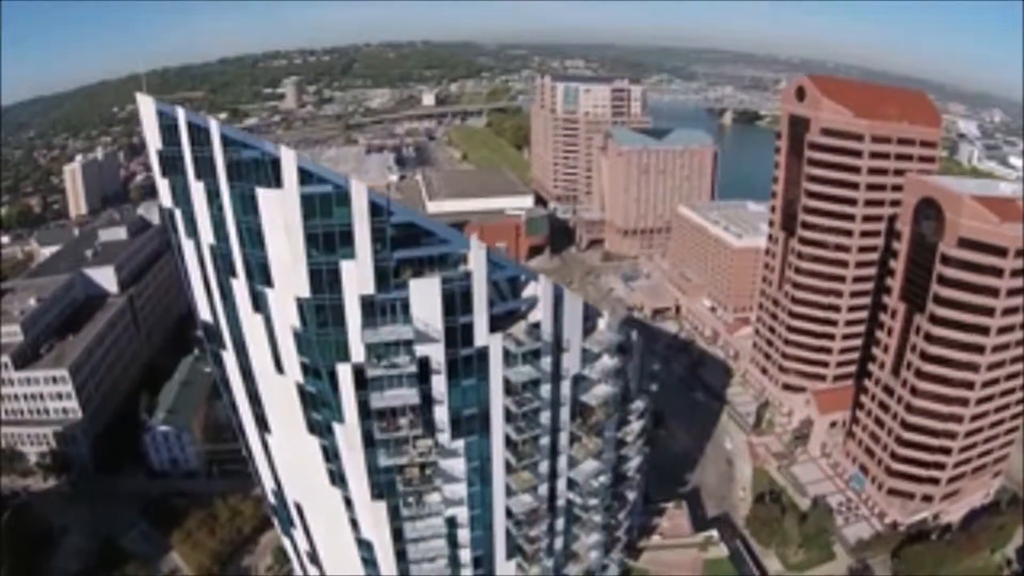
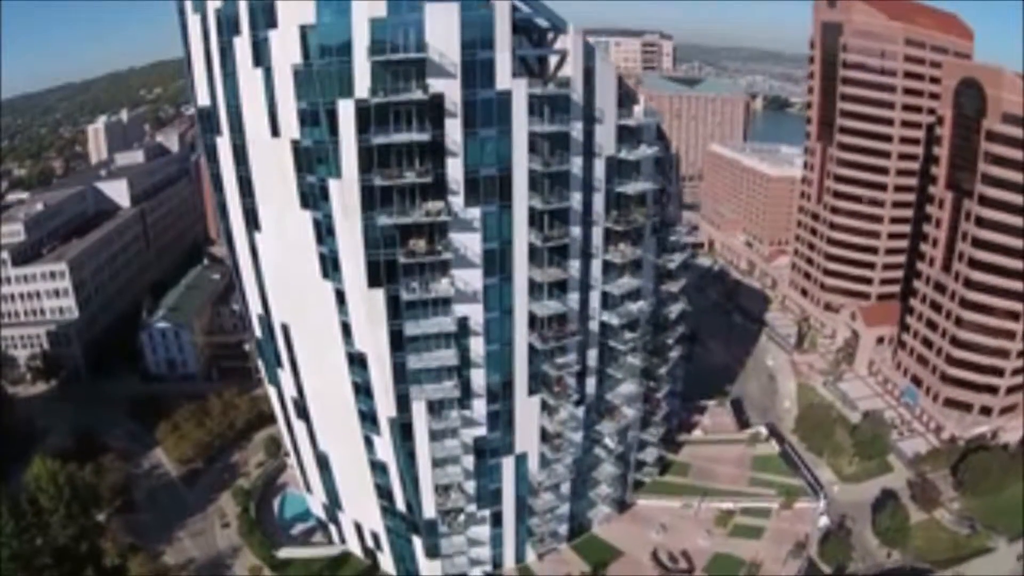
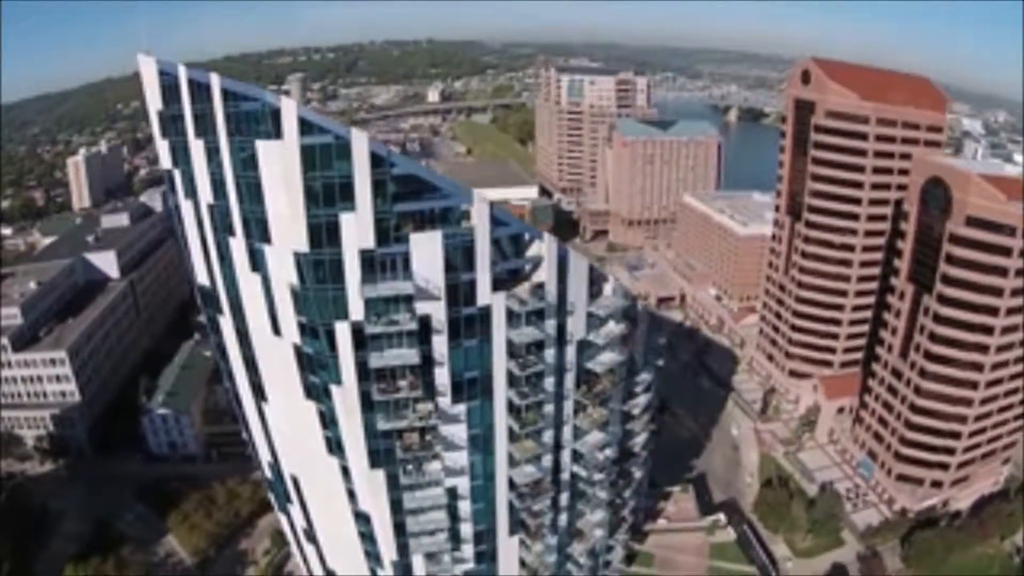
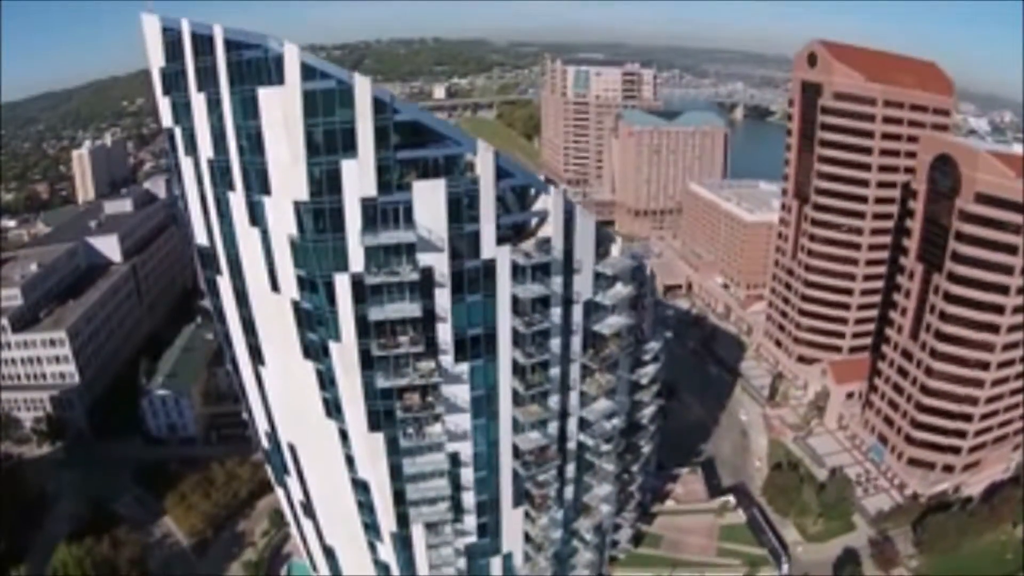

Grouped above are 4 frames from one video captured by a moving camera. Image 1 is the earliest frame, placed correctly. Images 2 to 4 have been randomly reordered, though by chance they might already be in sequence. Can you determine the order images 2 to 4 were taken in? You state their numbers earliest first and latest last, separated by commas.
3, 4, 2
